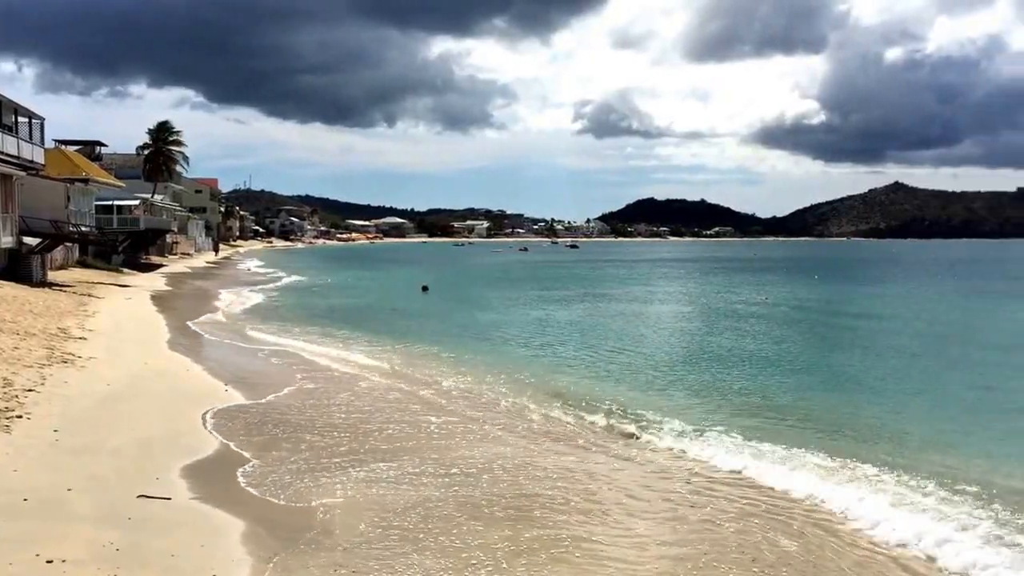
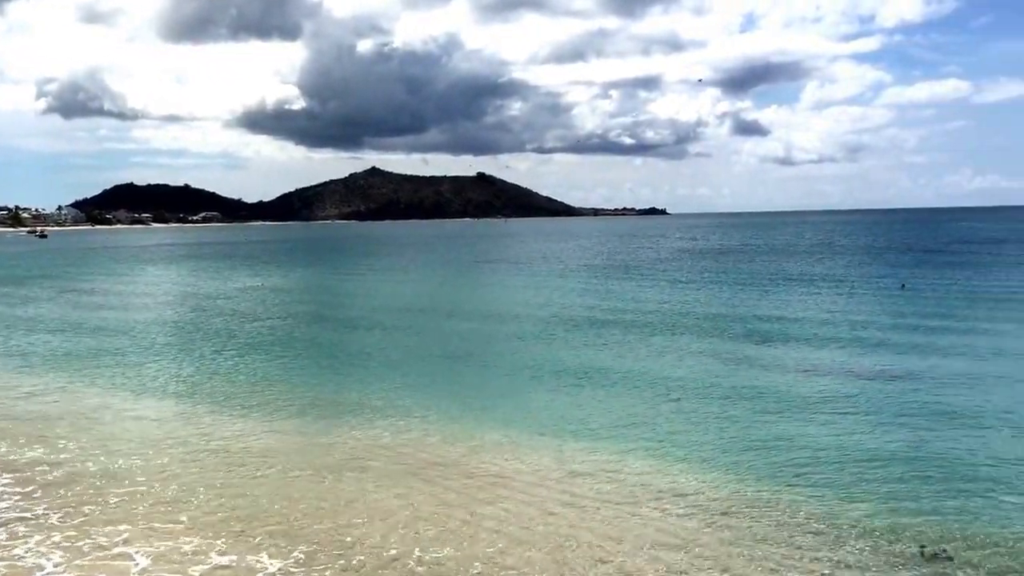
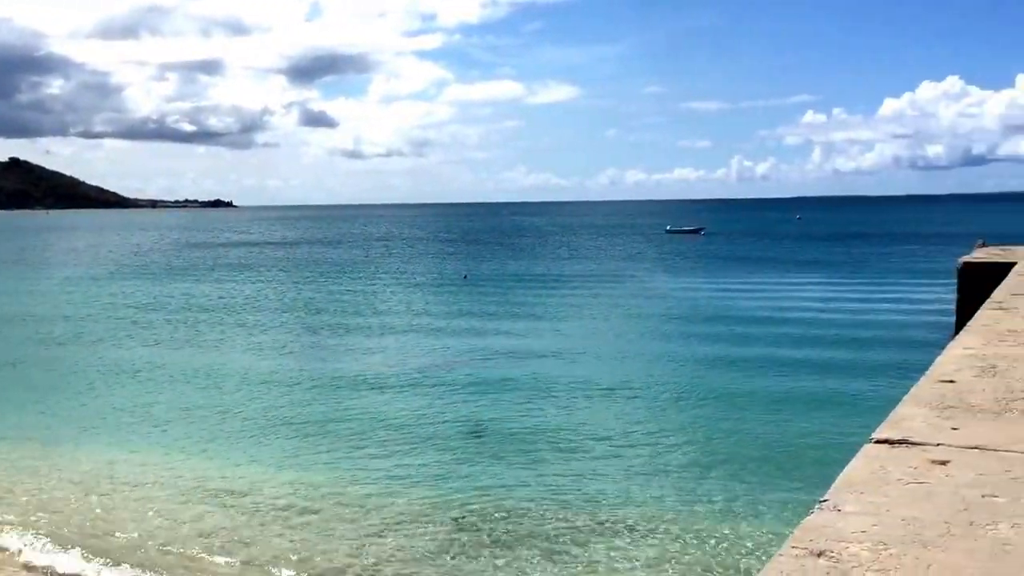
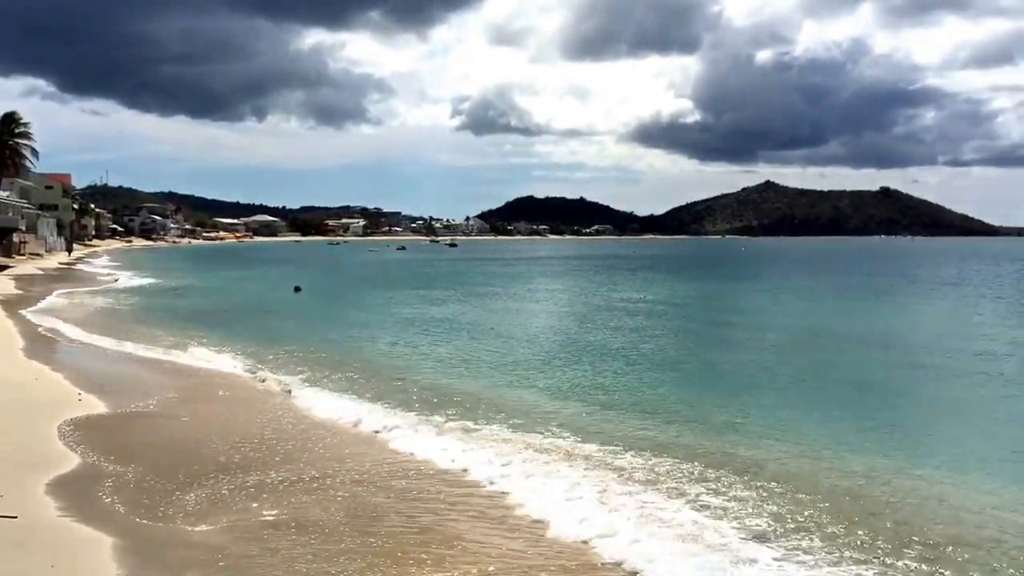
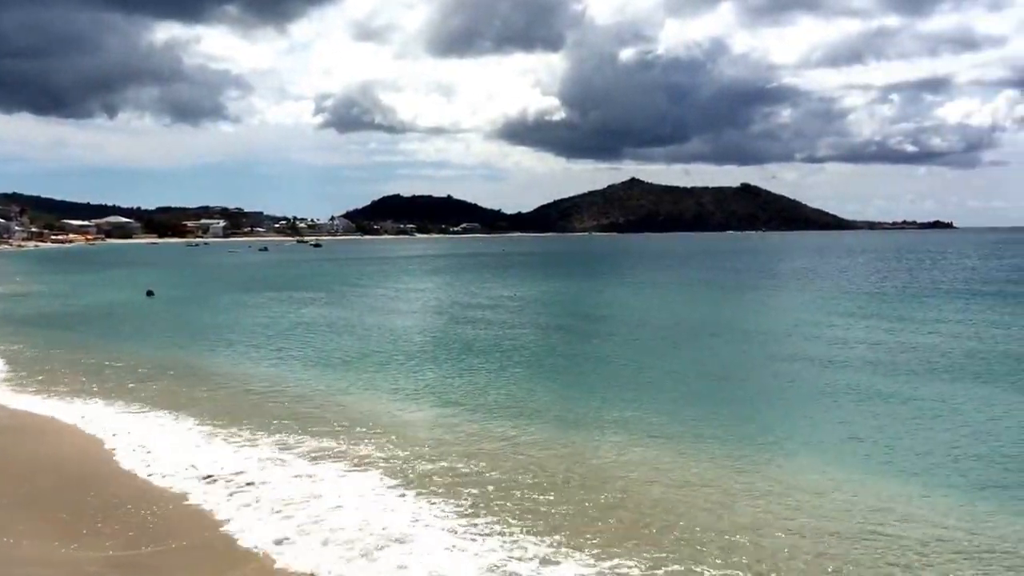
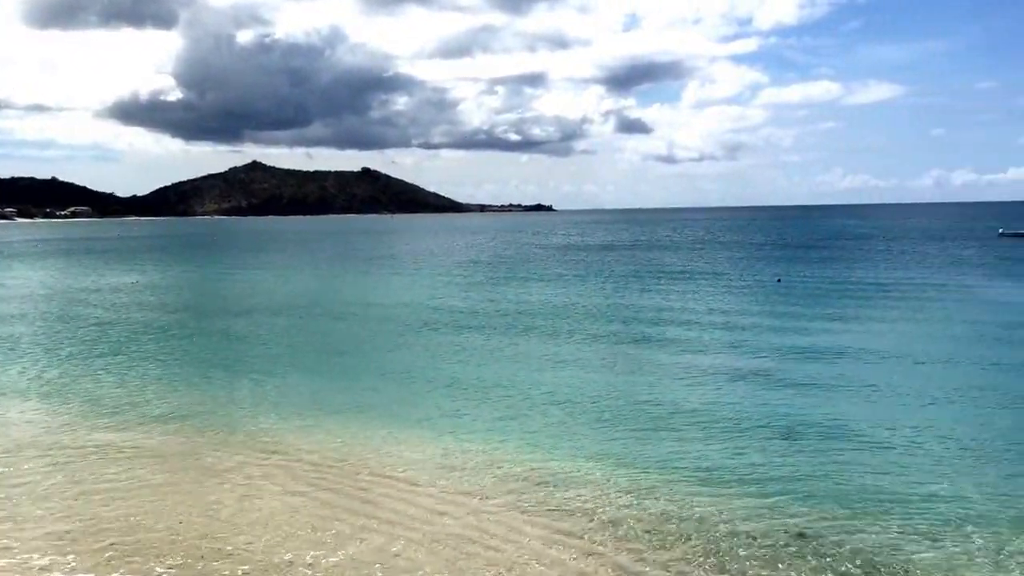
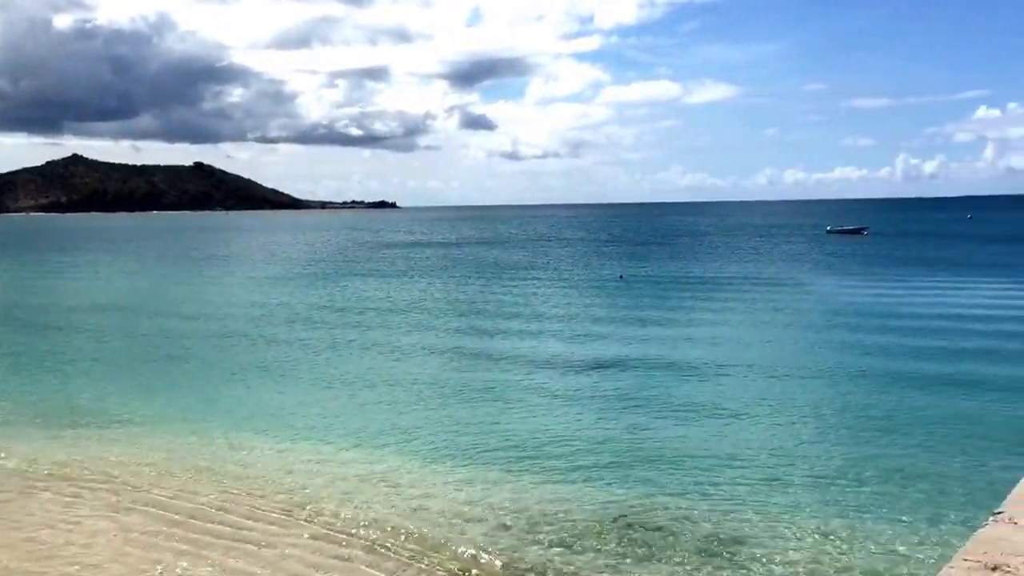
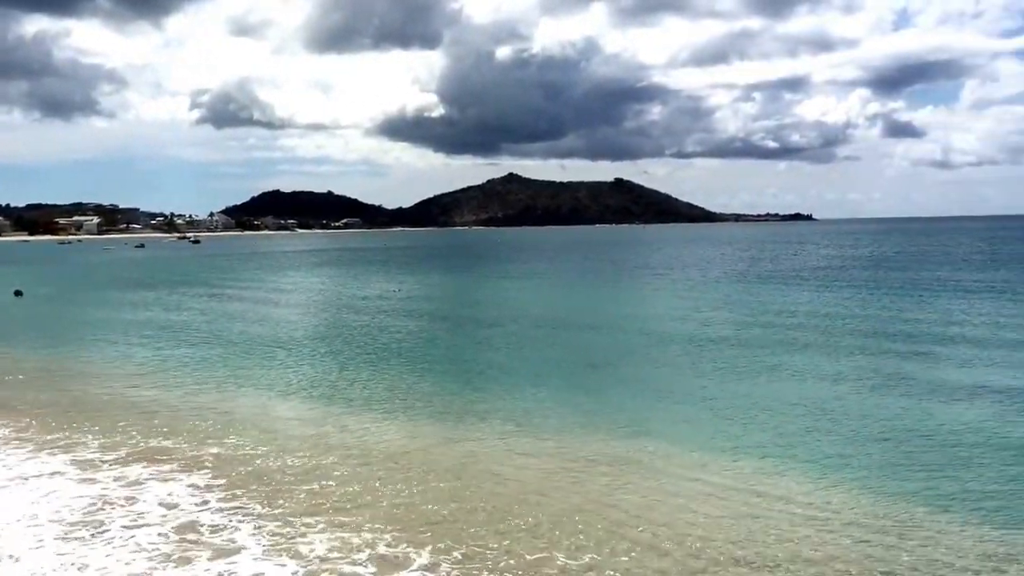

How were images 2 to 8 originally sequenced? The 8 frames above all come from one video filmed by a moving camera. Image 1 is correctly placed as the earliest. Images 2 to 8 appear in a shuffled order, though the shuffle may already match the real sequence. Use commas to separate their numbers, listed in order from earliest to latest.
4, 5, 8, 2, 6, 7, 3
